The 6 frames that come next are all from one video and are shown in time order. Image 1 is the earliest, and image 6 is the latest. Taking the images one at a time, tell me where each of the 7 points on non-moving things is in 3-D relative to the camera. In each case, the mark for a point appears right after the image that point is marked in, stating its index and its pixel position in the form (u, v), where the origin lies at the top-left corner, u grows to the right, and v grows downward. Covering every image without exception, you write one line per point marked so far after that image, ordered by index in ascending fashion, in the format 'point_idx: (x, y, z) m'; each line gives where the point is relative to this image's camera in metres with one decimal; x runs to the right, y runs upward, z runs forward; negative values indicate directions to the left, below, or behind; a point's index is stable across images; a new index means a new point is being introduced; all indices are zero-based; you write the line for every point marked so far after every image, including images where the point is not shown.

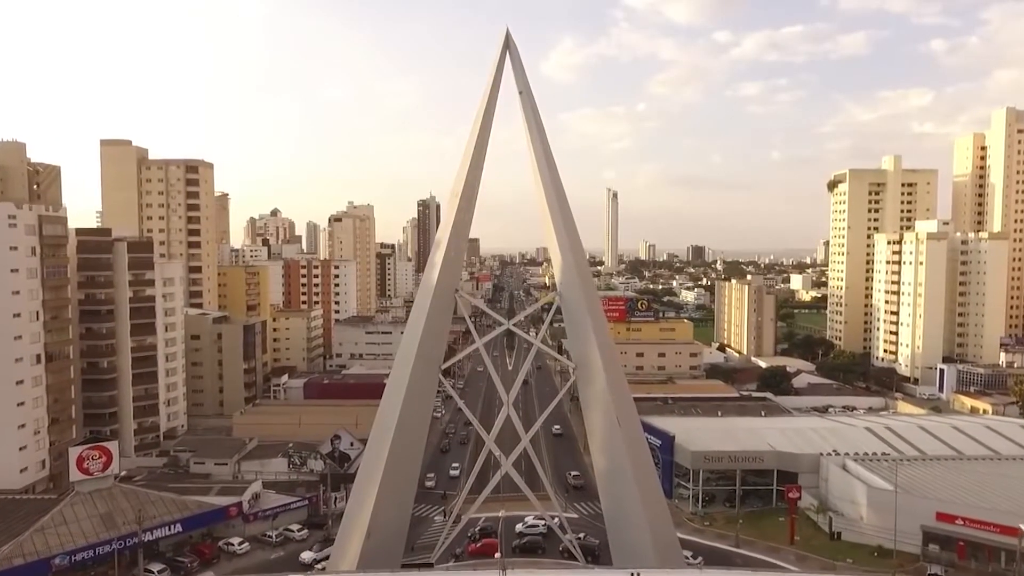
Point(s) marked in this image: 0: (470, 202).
0: (-1.2, +2.4, +12.8) m
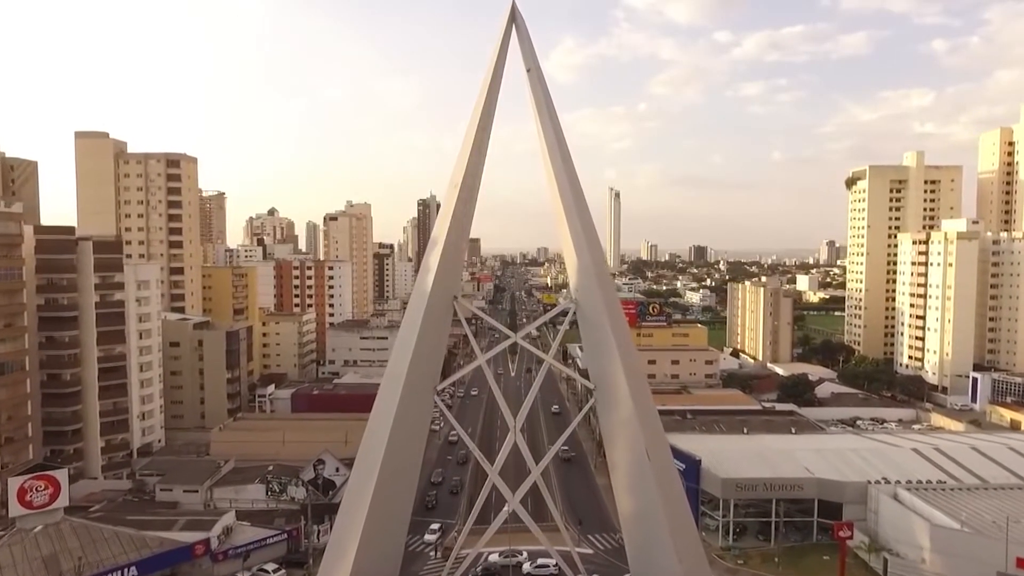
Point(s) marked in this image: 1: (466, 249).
0: (-1.0, +2.2, +11.0) m
1: (-1.1, +0.9, +10.6) m
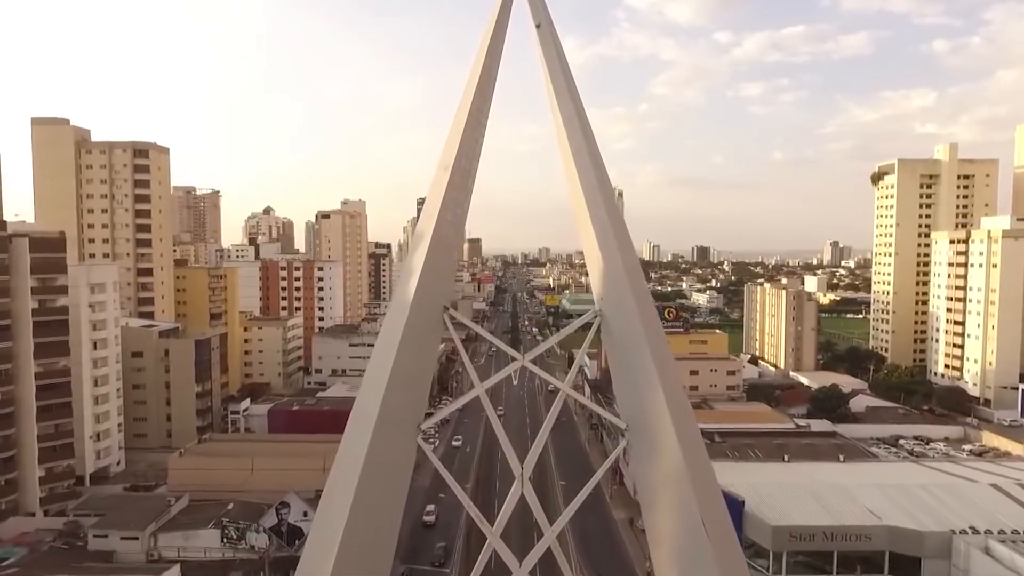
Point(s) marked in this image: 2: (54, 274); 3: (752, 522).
0: (-0.9, +2.1, +8.6) m
1: (-1.0, +0.8, +8.2) m
2: (-15.5, +0.5, +15.4) m
3: (+6.2, -6.0, +11.8) m
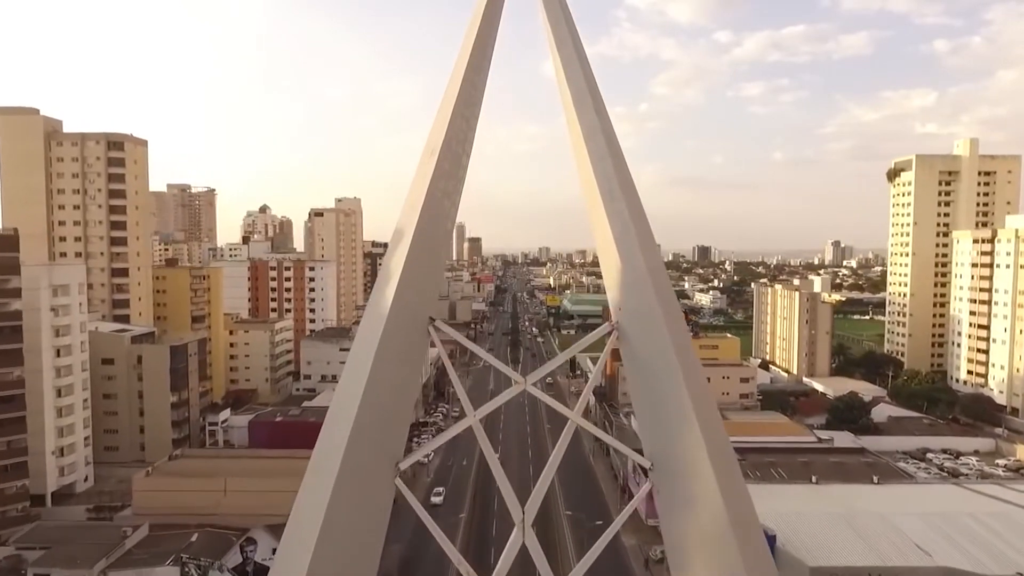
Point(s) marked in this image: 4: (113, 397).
0: (-0.9, +2.0, +7.2) m
1: (-1.0, +0.7, +6.7) m
2: (-15.5, +0.4, +14.0) m
3: (+6.2, -6.1, +10.3) m
4: (-16.3, -4.4, +18.5) m
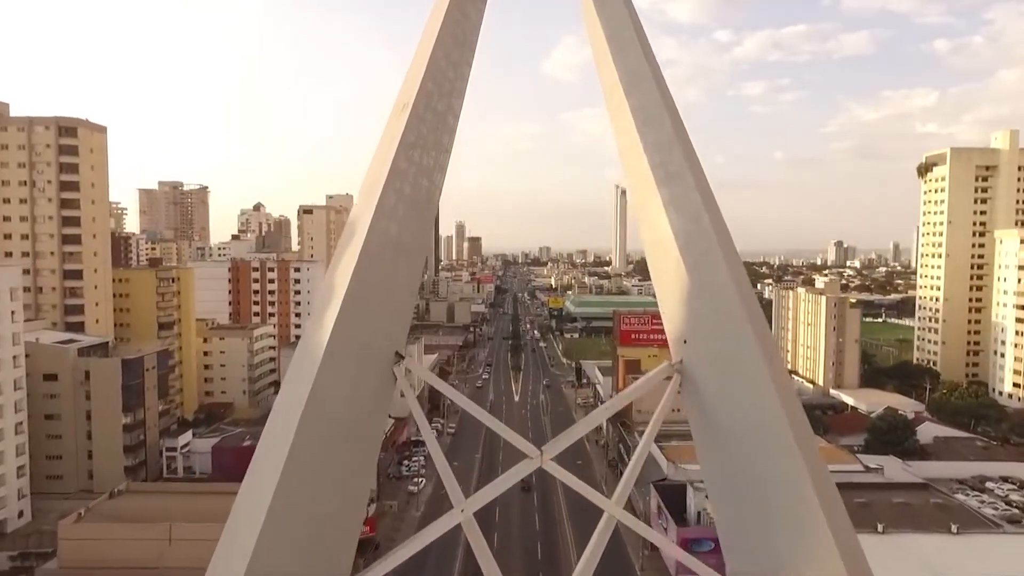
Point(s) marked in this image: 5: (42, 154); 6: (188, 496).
0: (-0.8, +1.7, +4.8) m
1: (-0.9, +0.4, +4.3) m
2: (-15.5, +0.2, +11.6) m
3: (+6.2, -6.4, +7.9) m
4: (-16.2, -4.6, +16.1) m
5: (-19.3, +5.5, +18.7) m
6: (-9.5, -6.1, +13.4) m
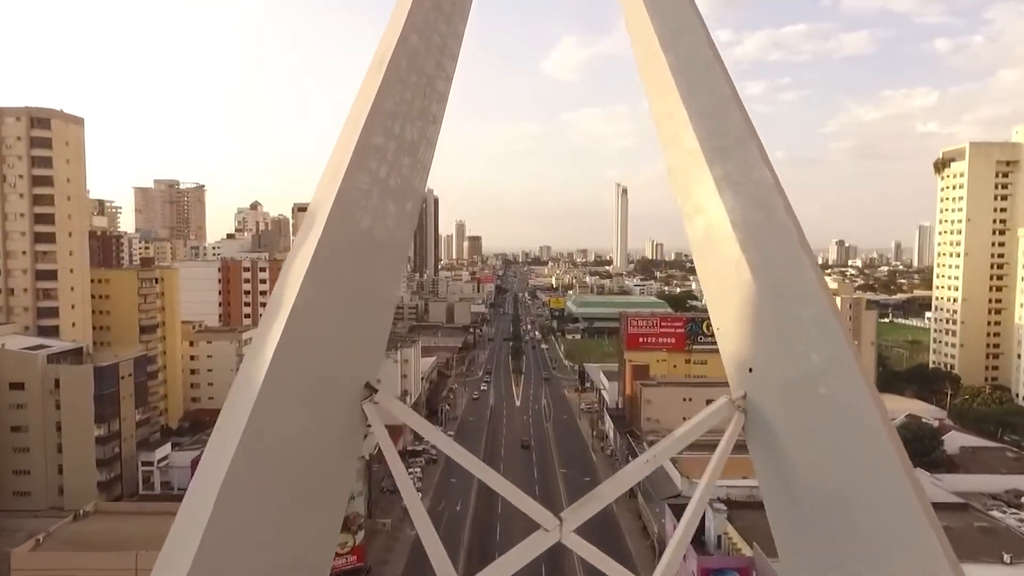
0: (-0.8, +1.7, +3.6) m
1: (-0.8, +0.4, +3.2) m
2: (-15.4, +0.1, +10.5) m
3: (+6.3, -6.4, +6.8) m
4: (-16.1, -4.7, +15.0) m
5: (-19.2, +5.4, +17.5) m
6: (-9.5, -6.2, +12.3) m
